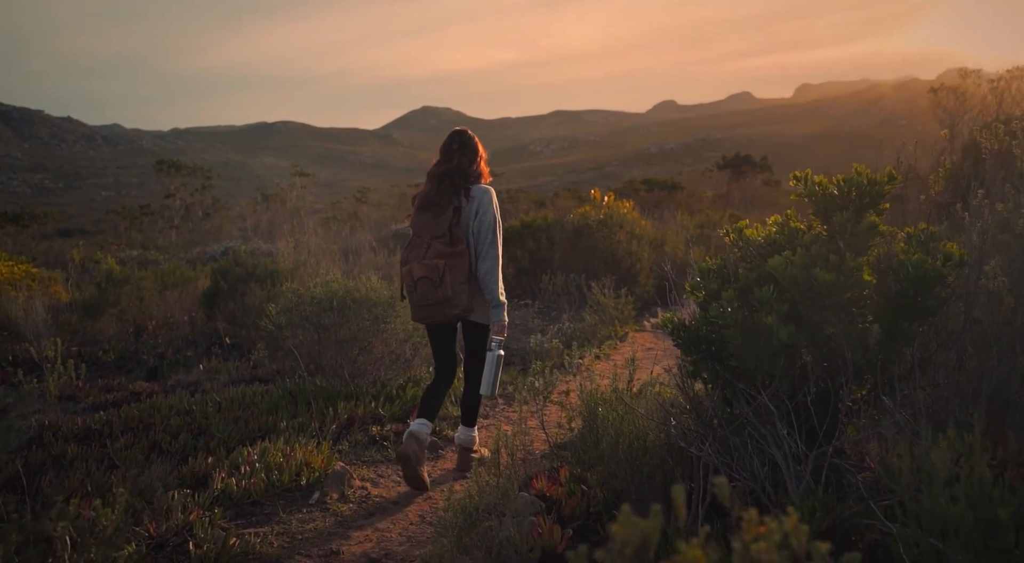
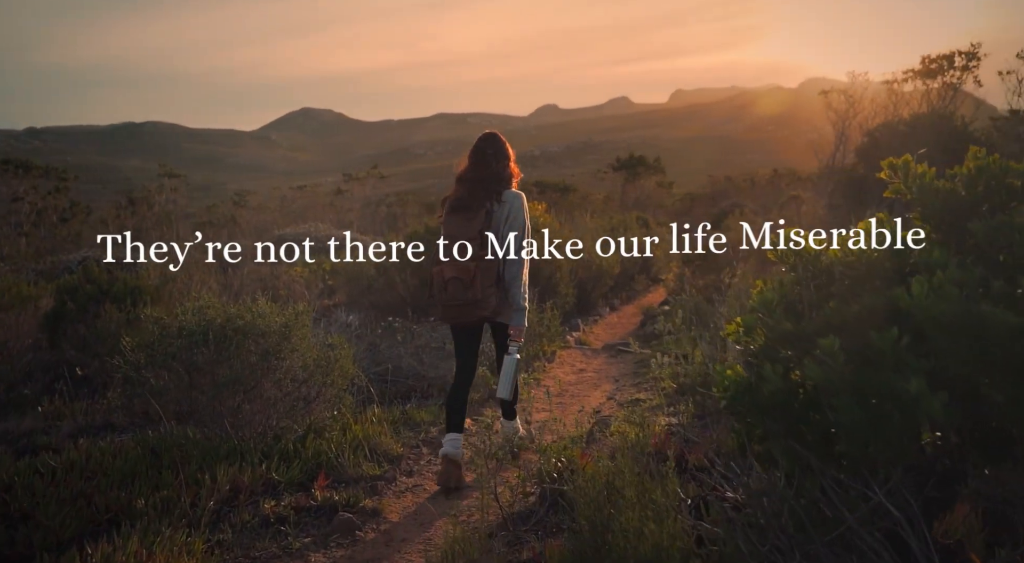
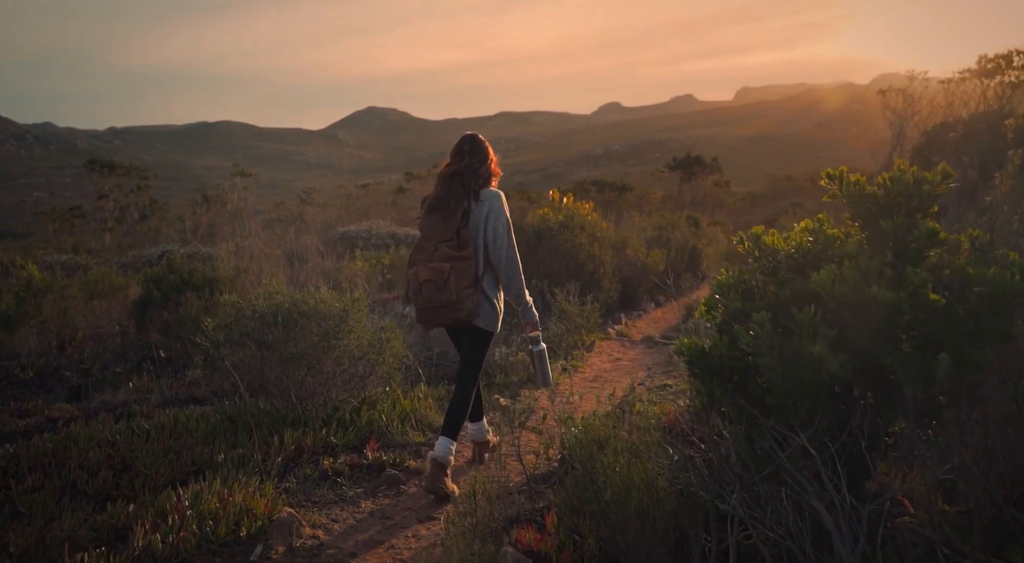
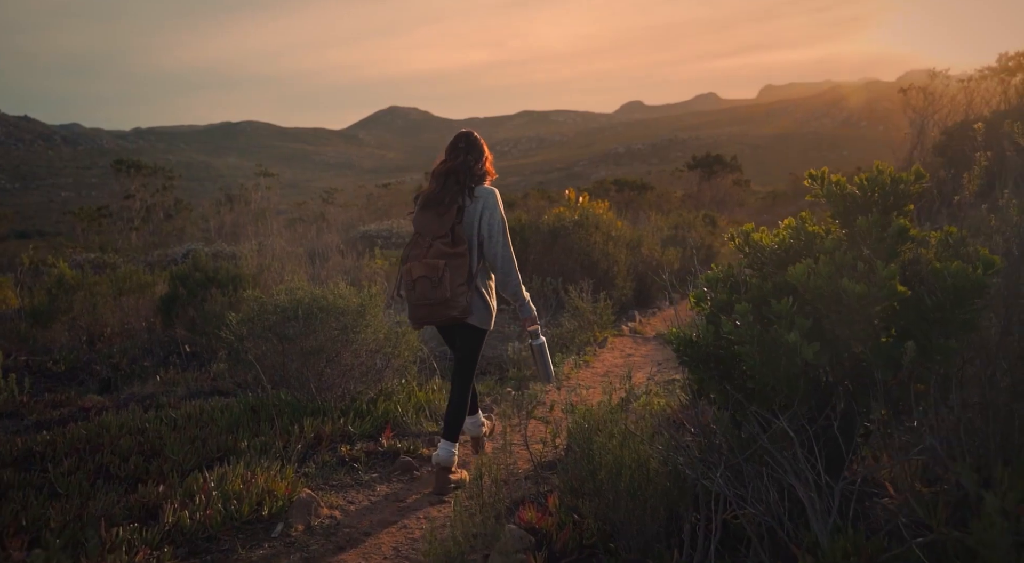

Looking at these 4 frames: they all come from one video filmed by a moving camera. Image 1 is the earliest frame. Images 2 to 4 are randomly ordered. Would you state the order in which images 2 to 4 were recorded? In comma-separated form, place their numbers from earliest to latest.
4, 3, 2
